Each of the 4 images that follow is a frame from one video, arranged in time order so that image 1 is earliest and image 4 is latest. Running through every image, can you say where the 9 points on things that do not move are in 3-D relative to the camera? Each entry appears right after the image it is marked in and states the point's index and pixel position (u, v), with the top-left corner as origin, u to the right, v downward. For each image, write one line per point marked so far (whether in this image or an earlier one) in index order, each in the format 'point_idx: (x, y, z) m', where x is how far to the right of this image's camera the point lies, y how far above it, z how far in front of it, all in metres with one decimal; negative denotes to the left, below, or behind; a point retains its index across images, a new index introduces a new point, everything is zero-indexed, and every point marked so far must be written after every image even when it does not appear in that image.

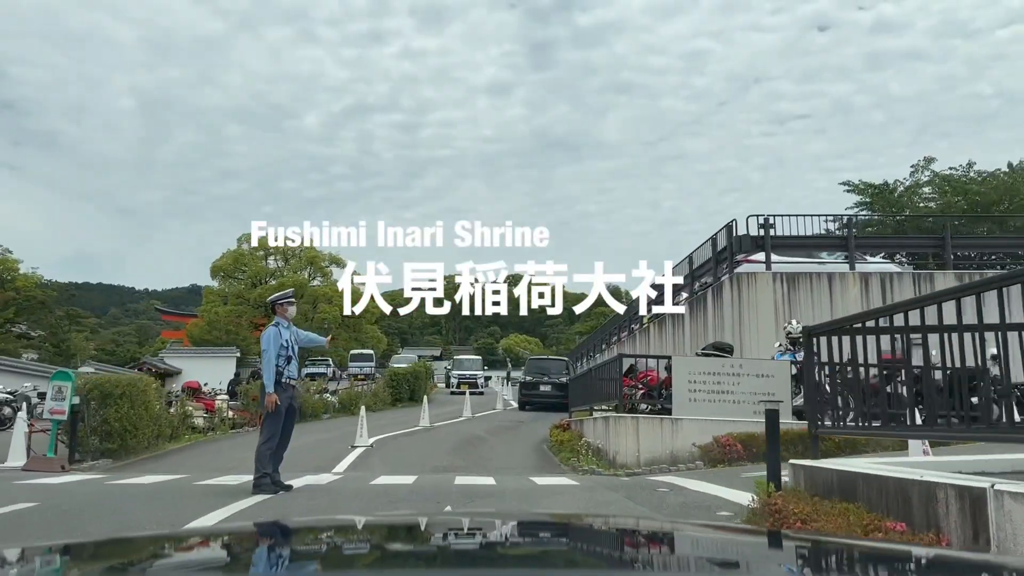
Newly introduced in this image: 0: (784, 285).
0: (+5.9, +0.1, +17.5) m
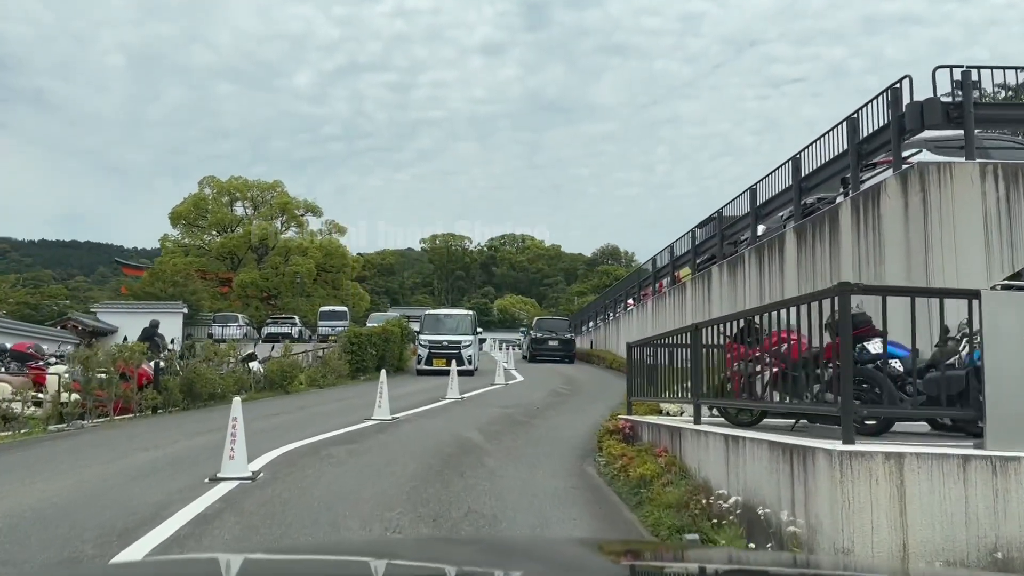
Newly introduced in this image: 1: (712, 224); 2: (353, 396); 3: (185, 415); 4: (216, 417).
0: (+6.1, +1.3, +10.1) m
1: (+4.8, +1.5, +19.6) m
2: (-3.1, -2.1, +15.7) m
3: (-5.1, -2.0, +12.6) m
4: (-4.6, -2.0, +12.5) m
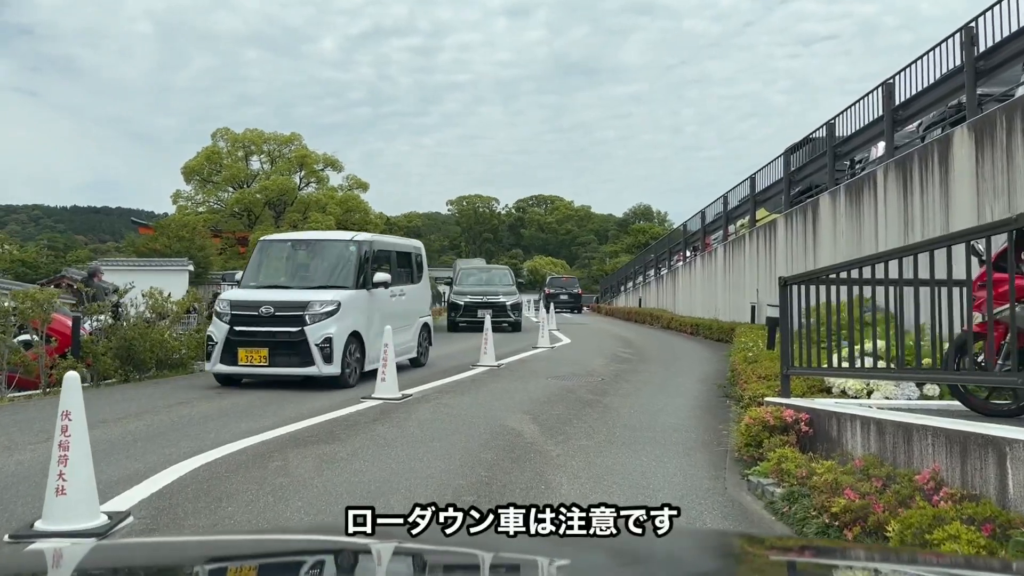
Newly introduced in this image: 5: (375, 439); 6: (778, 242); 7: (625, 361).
0: (+6.7, +2.1, +6.0) m
1: (+5.7, +2.7, +15.5) m
2: (-2.3, -1.1, +12.1) m
3: (-4.4, -1.1, +9.0) m
4: (-3.9, -1.2, +9.0) m
5: (-1.0, -1.2, +6.3) m
6: (+5.2, +0.9, +15.8) m
7: (+1.8, -1.2, +12.8) m
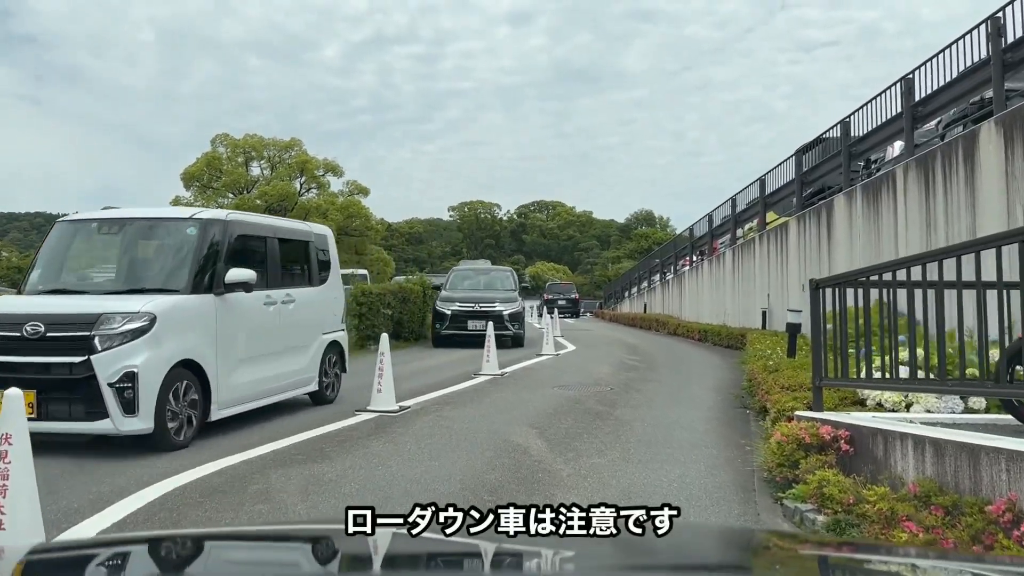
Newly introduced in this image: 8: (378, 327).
0: (+6.7, +2.1, +5.5) m
1: (+5.8, +2.6, +15.0) m
2: (-2.2, -1.2, +11.6) m
3: (-4.4, -1.2, +8.5) m
4: (-3.9, -1.2, +8.5) m
5: (-1.0, -1.2, +5.8) m
6: (+5.2, +0.8, +15.3) m
7: (+1.8, -1.2, +12.3) m
8: (-2.7, -0.8, +16.5) m
